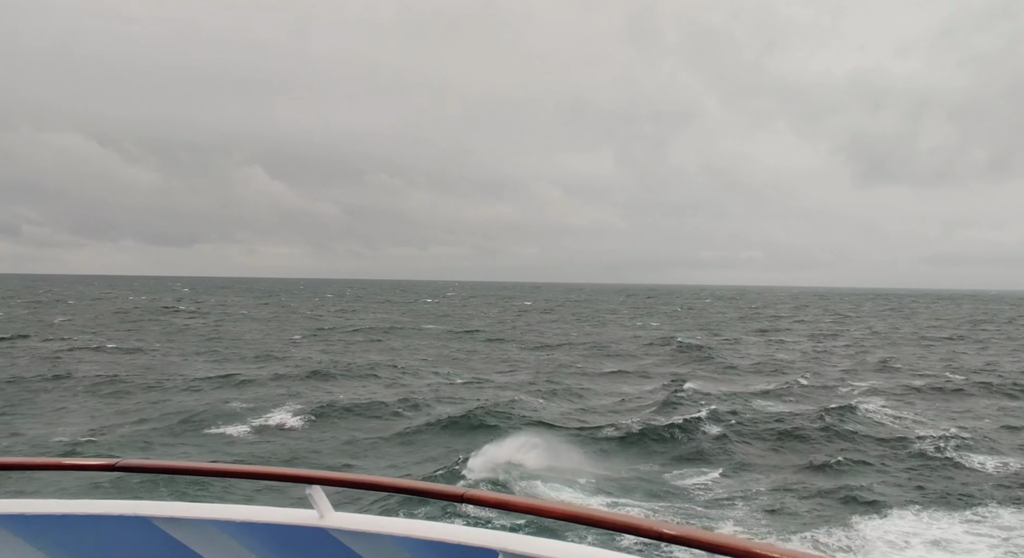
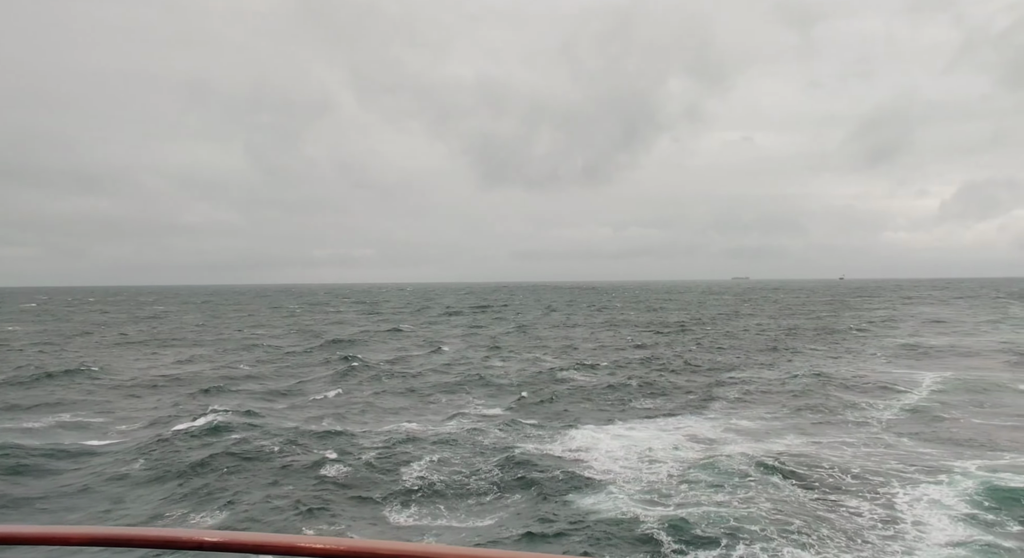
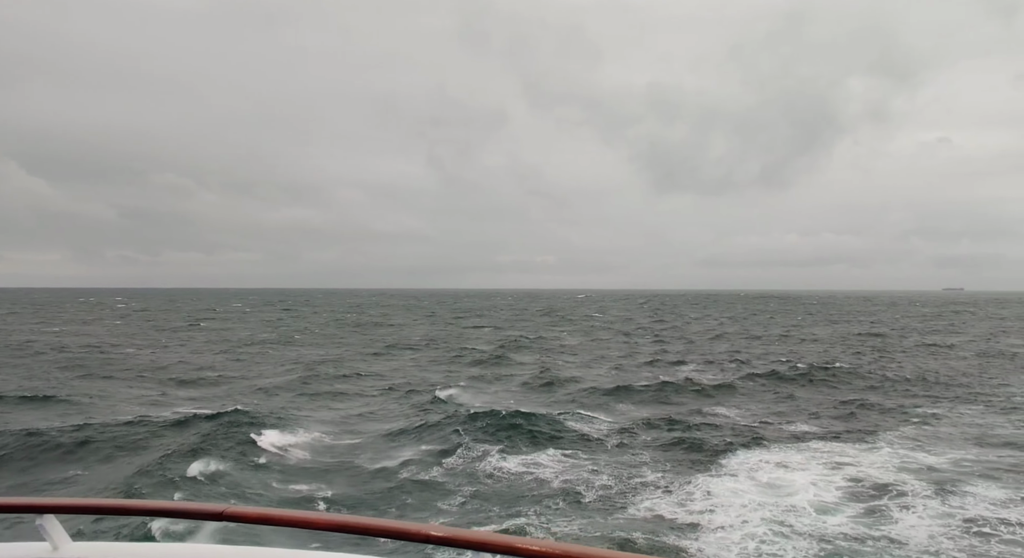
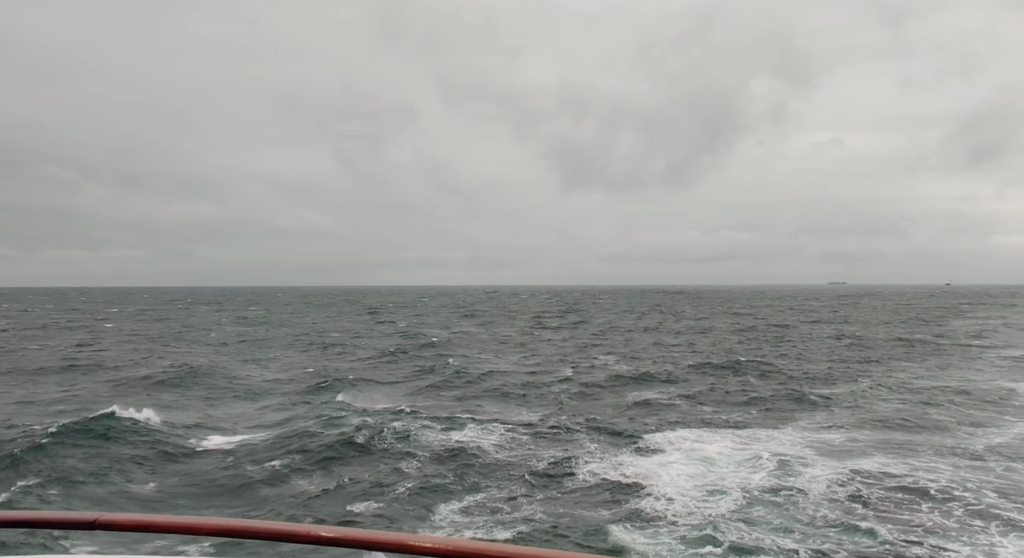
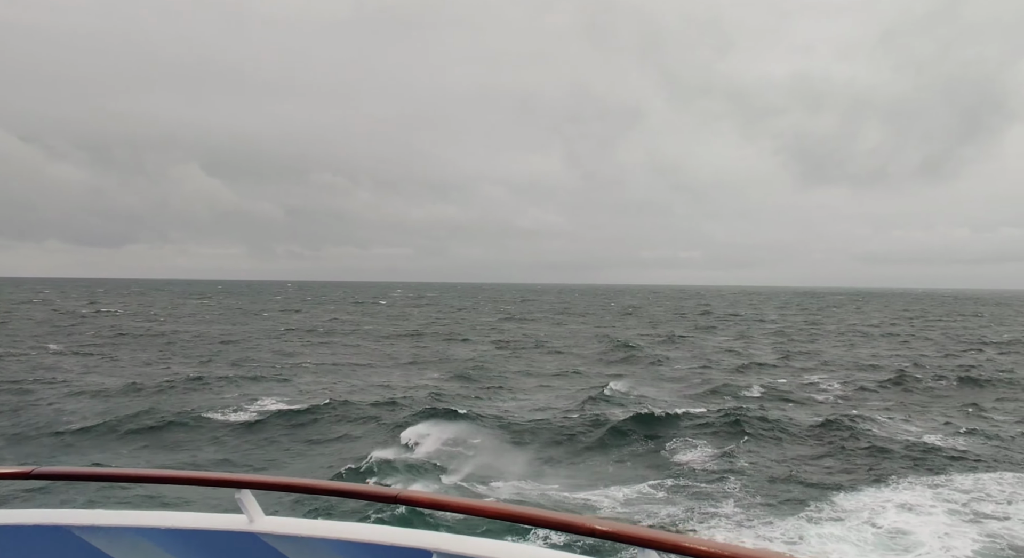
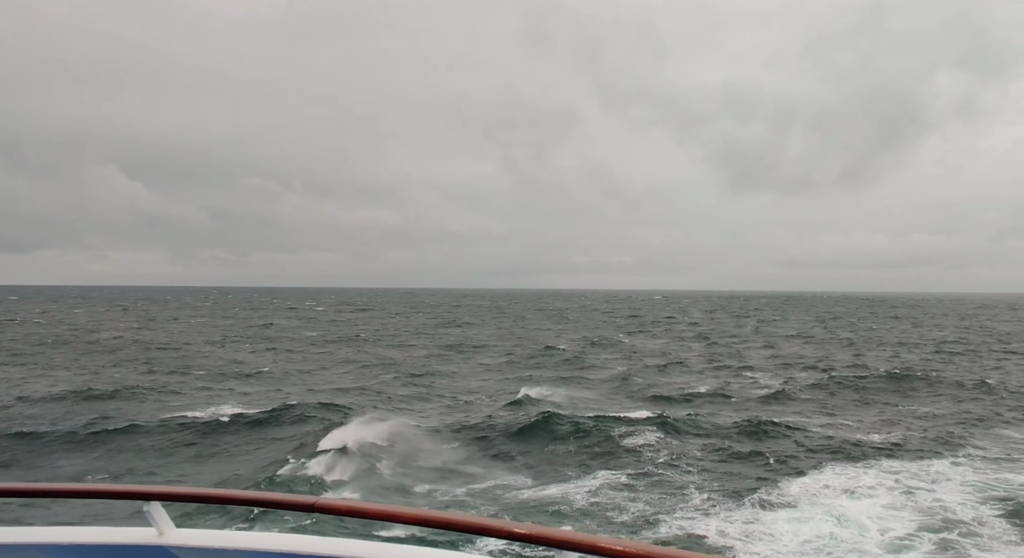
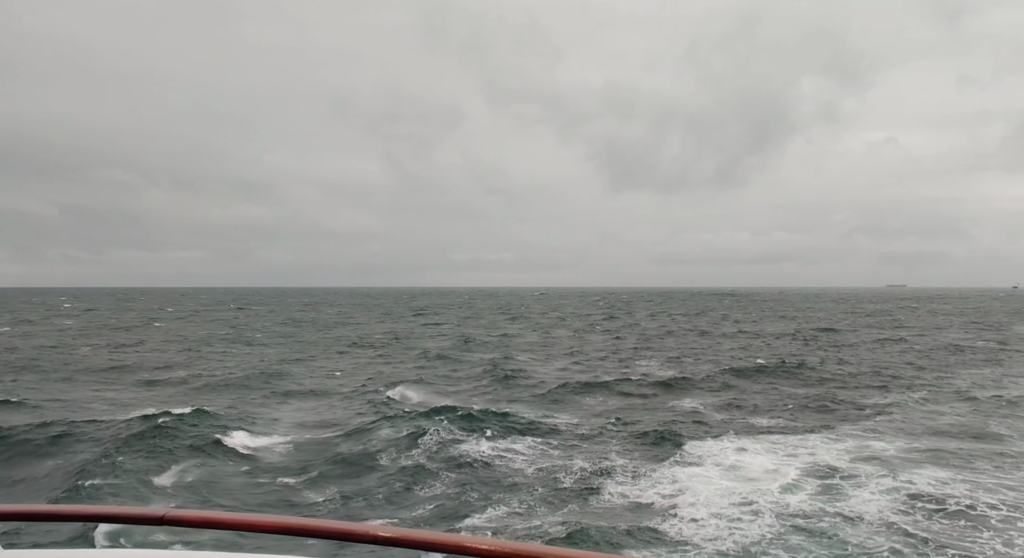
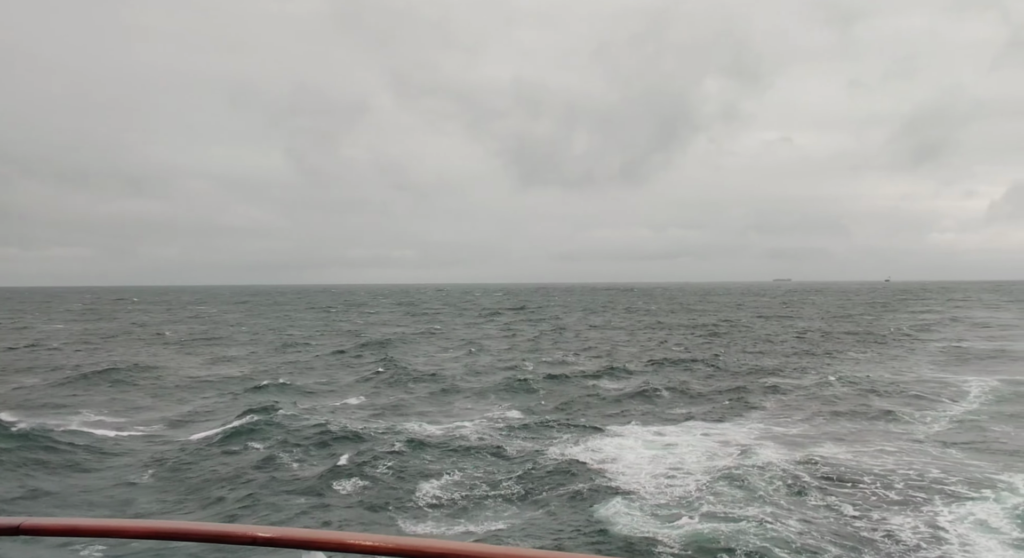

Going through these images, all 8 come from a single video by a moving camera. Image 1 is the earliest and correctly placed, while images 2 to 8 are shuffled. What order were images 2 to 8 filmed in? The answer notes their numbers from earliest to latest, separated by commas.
5, 6, 3, 7, 4, 8, 2
